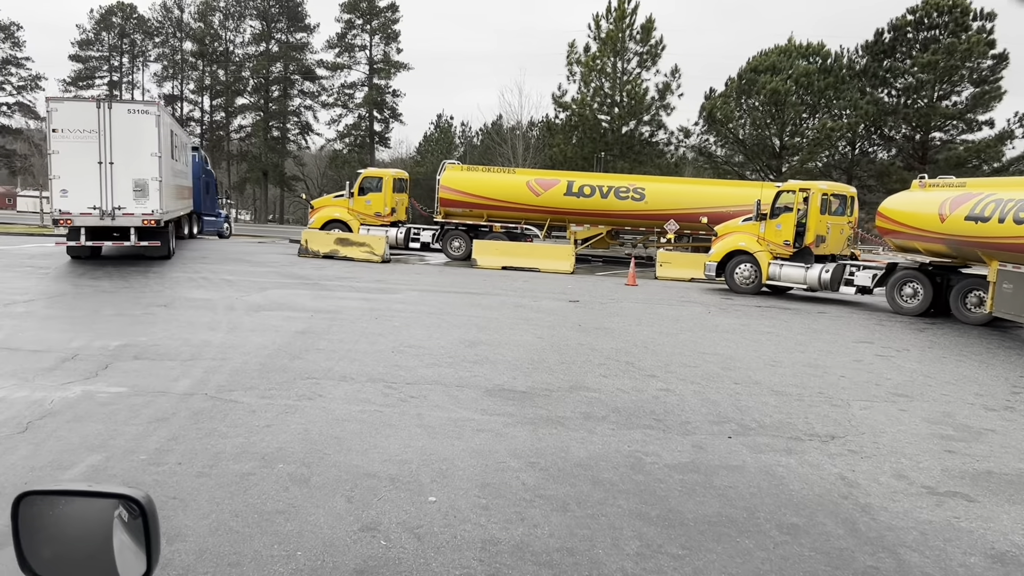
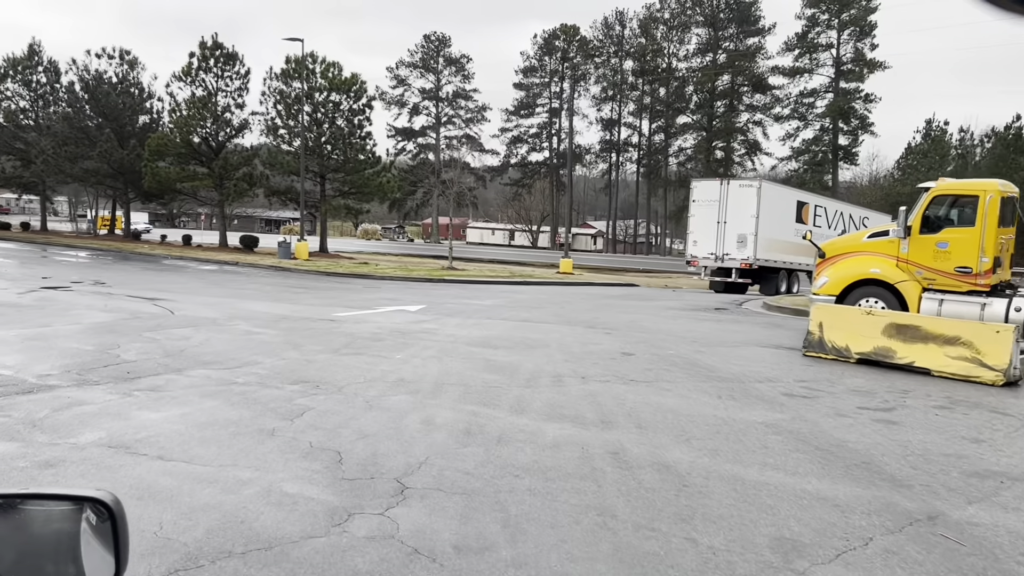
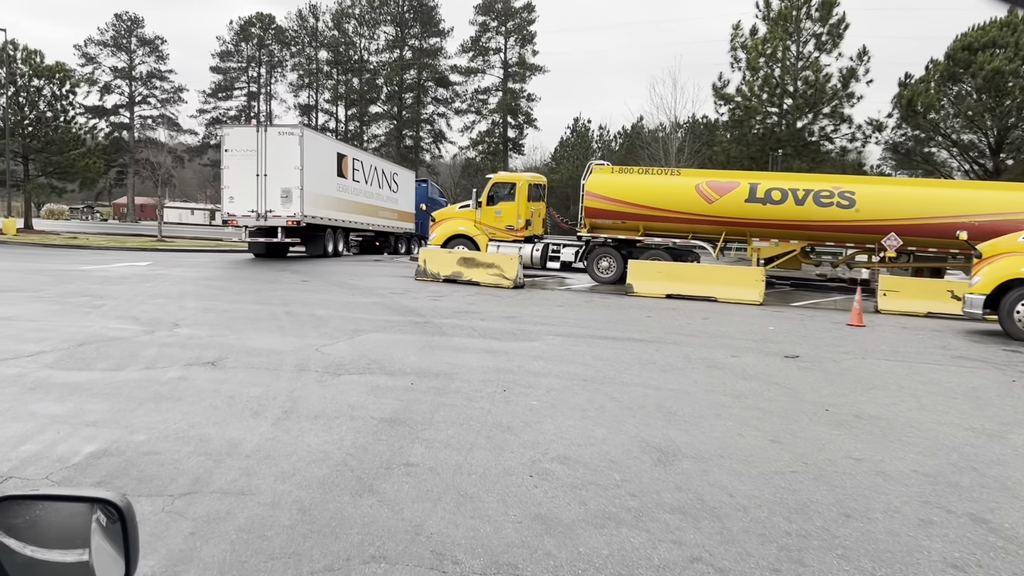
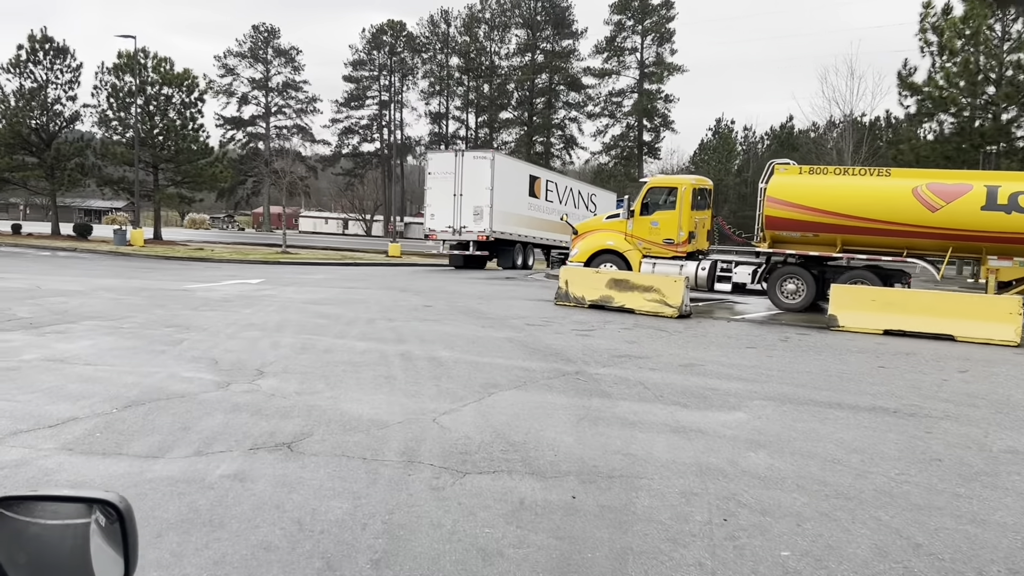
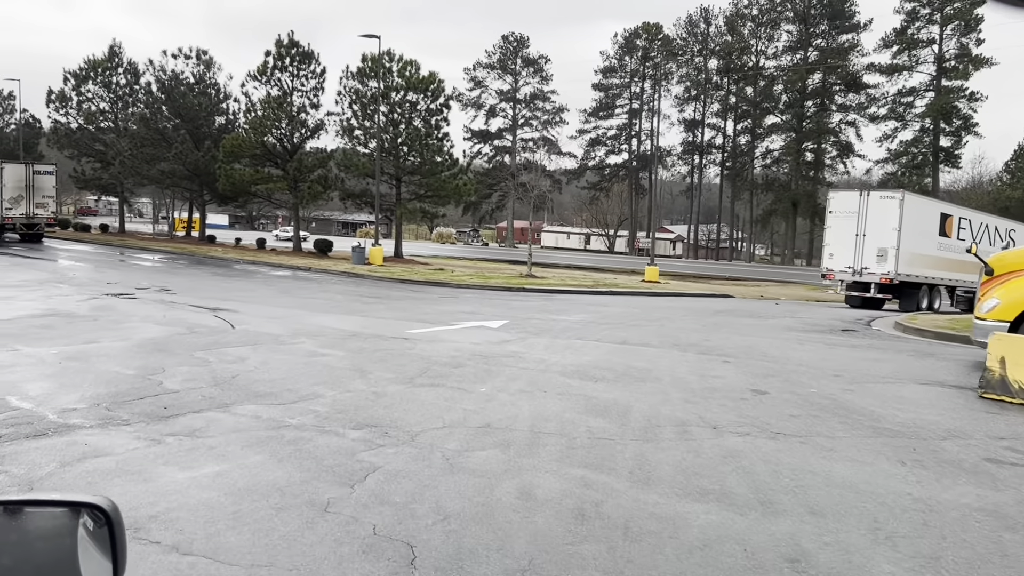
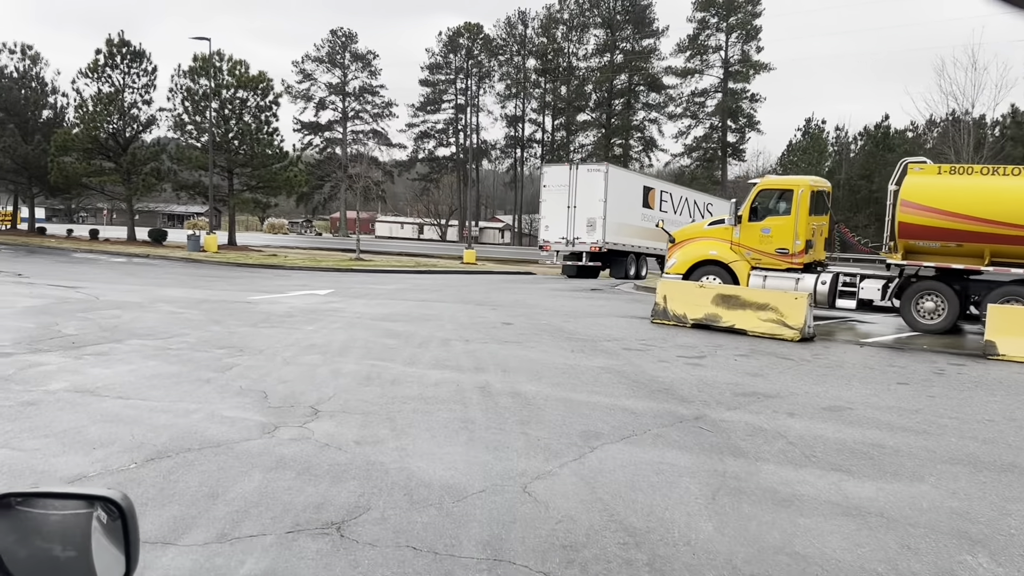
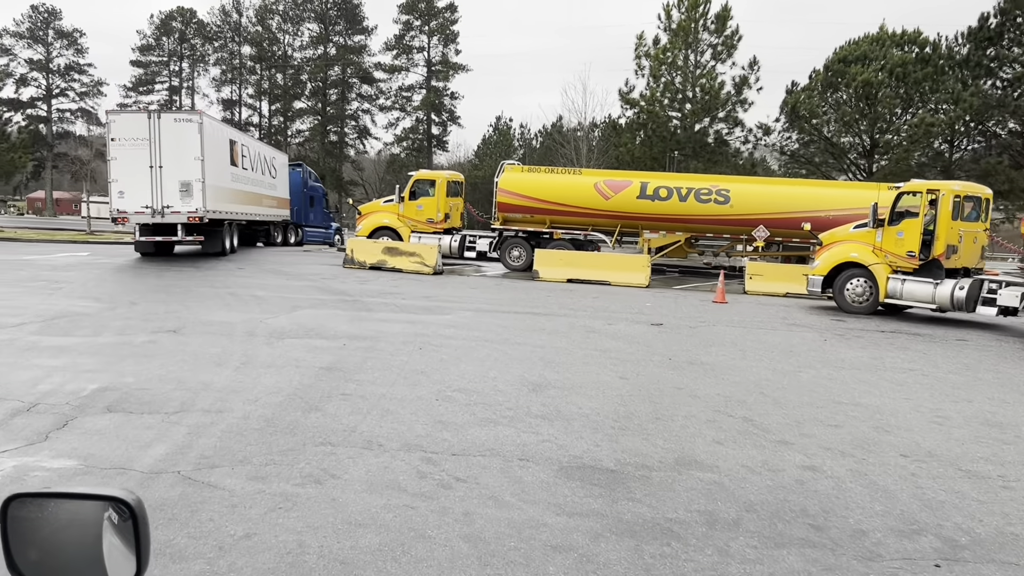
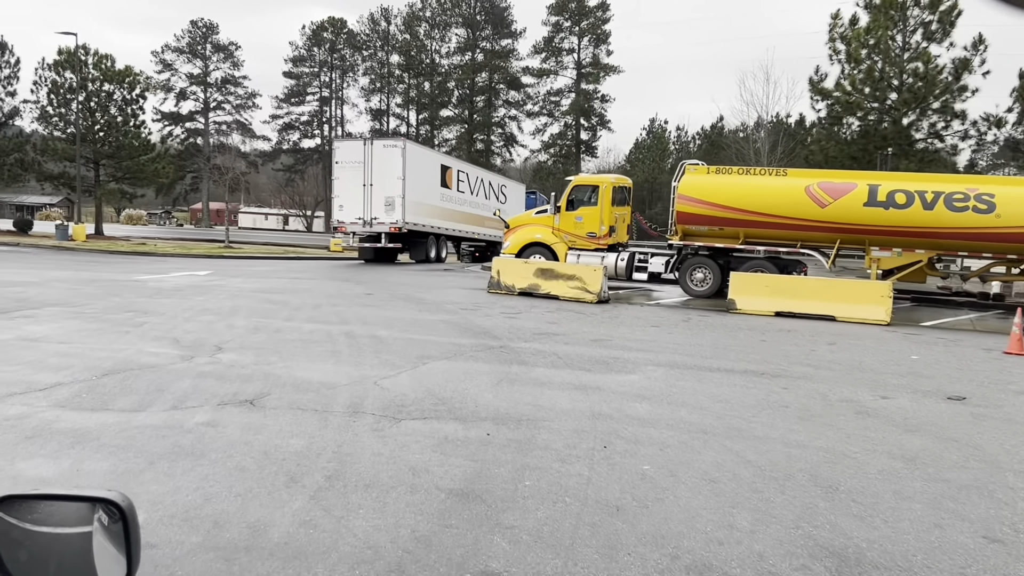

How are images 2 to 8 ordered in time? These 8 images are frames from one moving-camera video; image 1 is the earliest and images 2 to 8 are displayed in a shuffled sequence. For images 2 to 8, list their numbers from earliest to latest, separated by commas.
7, 3, 8, 4, 6, 2, 5
